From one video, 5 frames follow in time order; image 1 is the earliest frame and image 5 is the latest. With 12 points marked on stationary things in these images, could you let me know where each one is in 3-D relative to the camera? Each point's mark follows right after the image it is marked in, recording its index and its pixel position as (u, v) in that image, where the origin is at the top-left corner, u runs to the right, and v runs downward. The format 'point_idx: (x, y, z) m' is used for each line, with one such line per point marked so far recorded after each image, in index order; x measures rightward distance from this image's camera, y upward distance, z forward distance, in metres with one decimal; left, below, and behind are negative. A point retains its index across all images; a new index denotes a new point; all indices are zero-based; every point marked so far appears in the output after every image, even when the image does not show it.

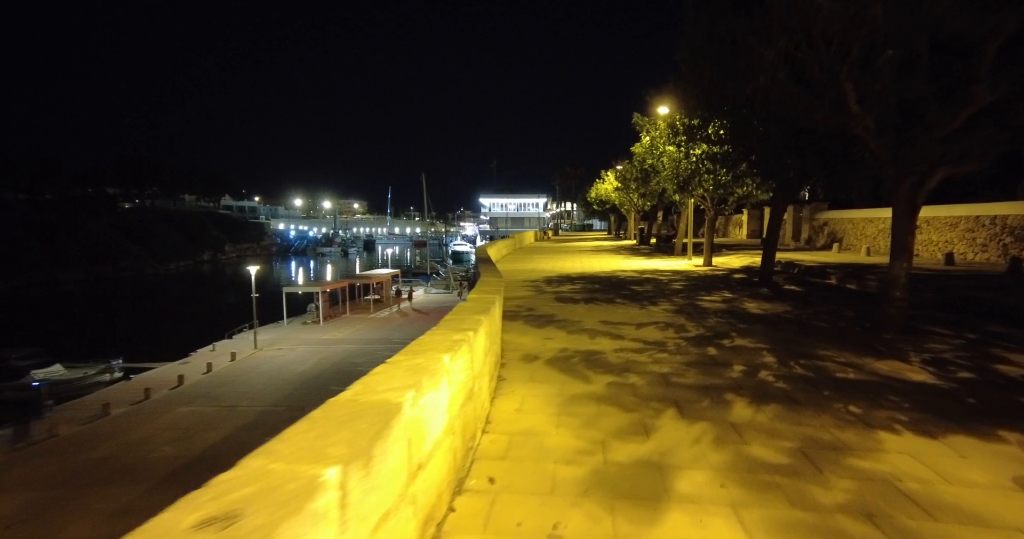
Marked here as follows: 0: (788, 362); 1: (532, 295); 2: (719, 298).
0: (+4.0, -1.3, +6.5) m
1: (+0.6, -0.8, +13.2) m
2: (+5.7, -0.8, +12.3) m
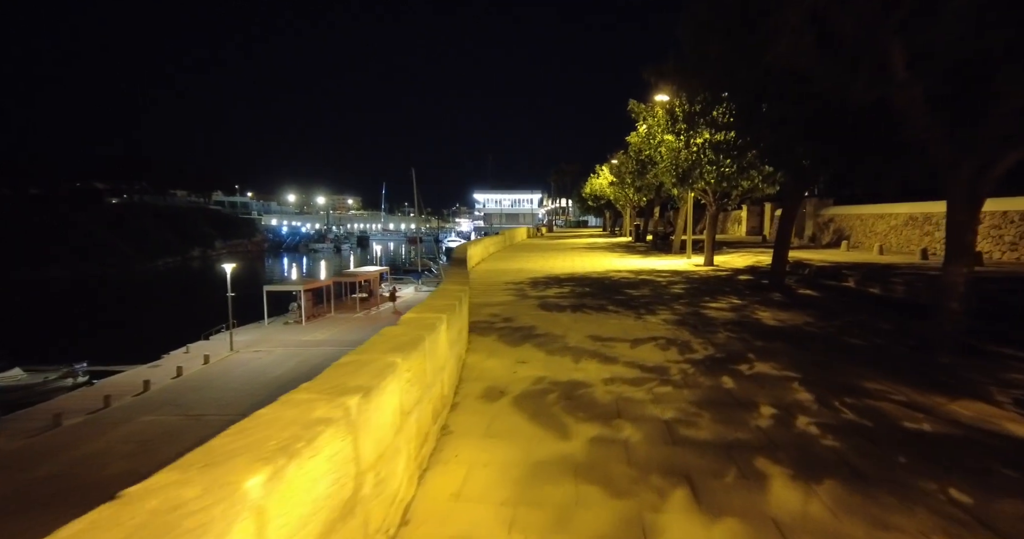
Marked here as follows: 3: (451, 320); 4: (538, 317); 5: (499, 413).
0: (+3.5, -1.5, +4.9) m
1: (0.0, -0.9, +11.5) m
2: (+5.1, -0.9, +10.7) m
3: (-0.7, -0.6, +5.2) m
4: (+0.5, -1.1, +9.6) m
5: (-0.1, -1.5, +4.8) m
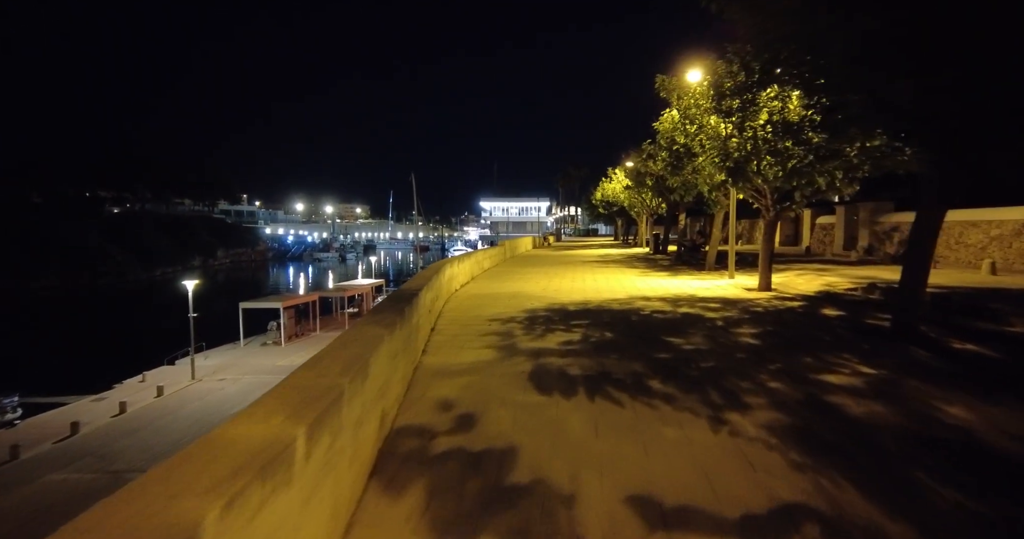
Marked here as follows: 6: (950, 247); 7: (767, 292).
0: (+3.0, -2.0, +0.4) m
1: (-0.4, -1.5, +7.1) m
2: (+4.7, -1.5, +6.2) m
3: (-1.2, -1.2, +0.7) m
4: (+0.1, -1.7, +5.1) m
5: (-0.6, -2.1, +0.4) m
6: (+18.8, +1.2, +20.1) m
7: (+8.0, -0.7, +13.9) m
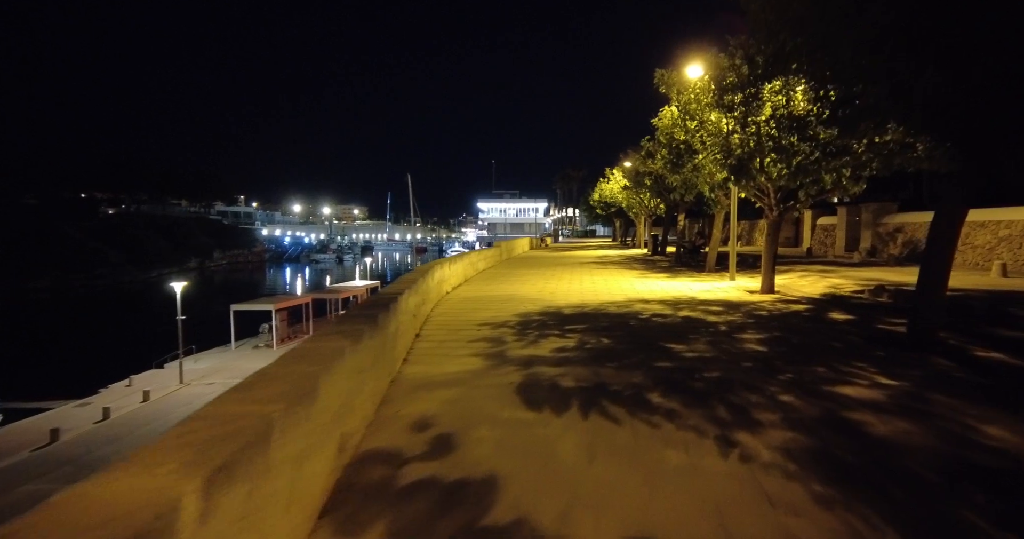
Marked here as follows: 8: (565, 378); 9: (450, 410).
0: (+2.9, -2.0, -0.2) m
1: (-0.6, -1.6, +6.5) m
2: (+4.5, -1.6, +5.6) m
3: (-1.3, -1.2, +0.1) m
4: (0.0, -1.7, +4.6) m
5: (-0.8, -2.1, -0.2) m
6: (+18.6, +1.1, +19.6) m
7: (+7.8, -0.8, +13.4) m
8: (+0.8, -1.6, +6.5) m
9: (-0.7, -1.7, +5.4) m
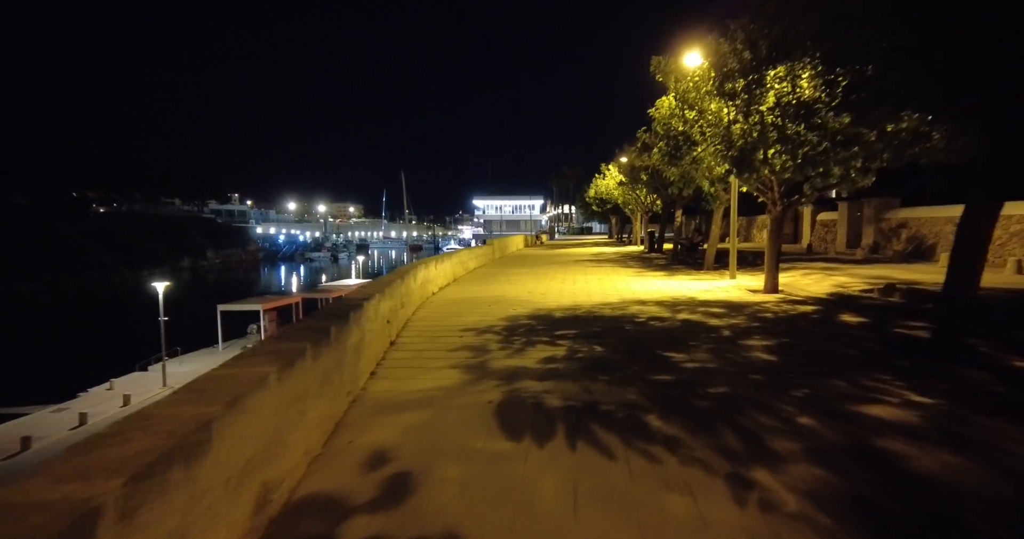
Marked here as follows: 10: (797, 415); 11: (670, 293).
0: (+2.7, -2.1, -0.9) m
1: (-0.8, -1.6, +5.7) m
2: (+4.3, -1.6, +4.9) m
3: (-1.6, -1.3, -0.7) m
4: (-0.3, -1.8, +3.8) m
5: (-1.0, -2.2, -1.0) m
6: (+18.2, +1.2, +18.9) m
7: (+7.5, -0.7, +12.6) m
8: (+0.5, -1.6, +5.7) m
9: (-1.0, -1.7, +4.6) m
10: (+3.2, -1.6, +5.0) m
11: (+4.8, -0.7, +13.6) m
